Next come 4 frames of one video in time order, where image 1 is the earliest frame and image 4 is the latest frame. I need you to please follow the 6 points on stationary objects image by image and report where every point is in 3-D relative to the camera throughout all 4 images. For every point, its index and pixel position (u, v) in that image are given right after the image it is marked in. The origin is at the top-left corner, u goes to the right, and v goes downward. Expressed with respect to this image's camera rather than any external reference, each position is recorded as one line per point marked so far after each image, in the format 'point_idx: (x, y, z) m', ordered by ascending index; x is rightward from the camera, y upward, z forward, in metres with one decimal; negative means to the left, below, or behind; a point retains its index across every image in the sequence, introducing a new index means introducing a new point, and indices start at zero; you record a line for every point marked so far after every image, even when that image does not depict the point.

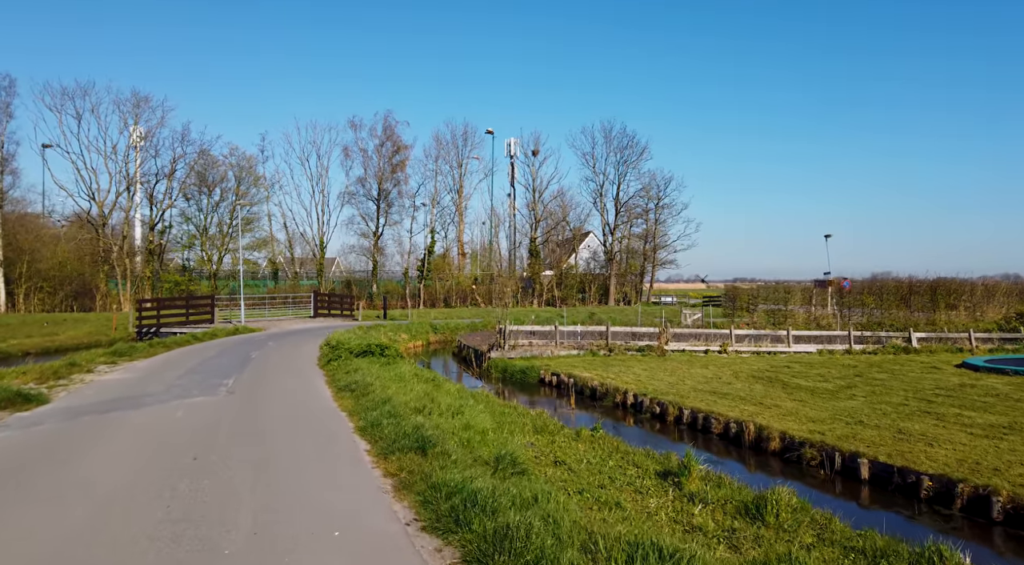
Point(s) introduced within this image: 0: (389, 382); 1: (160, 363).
0: (-2.3, -1.9, +13.8) m
1: (-9.7, -2.3, +19.8) m
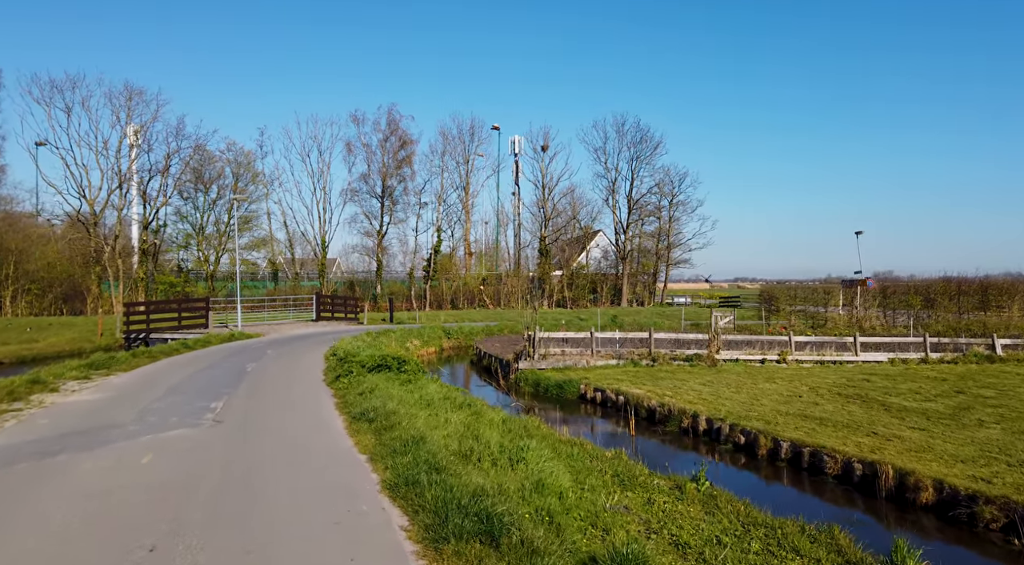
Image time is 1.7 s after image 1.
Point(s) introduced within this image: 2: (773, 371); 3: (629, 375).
0: (-1.5, -1.9, +11.1) m
1: (-8.8, -2.3, +17.1) m
2: (+6.8, -2.3, +18.8) m
3: (+3.1, -2.4, +18.8) m
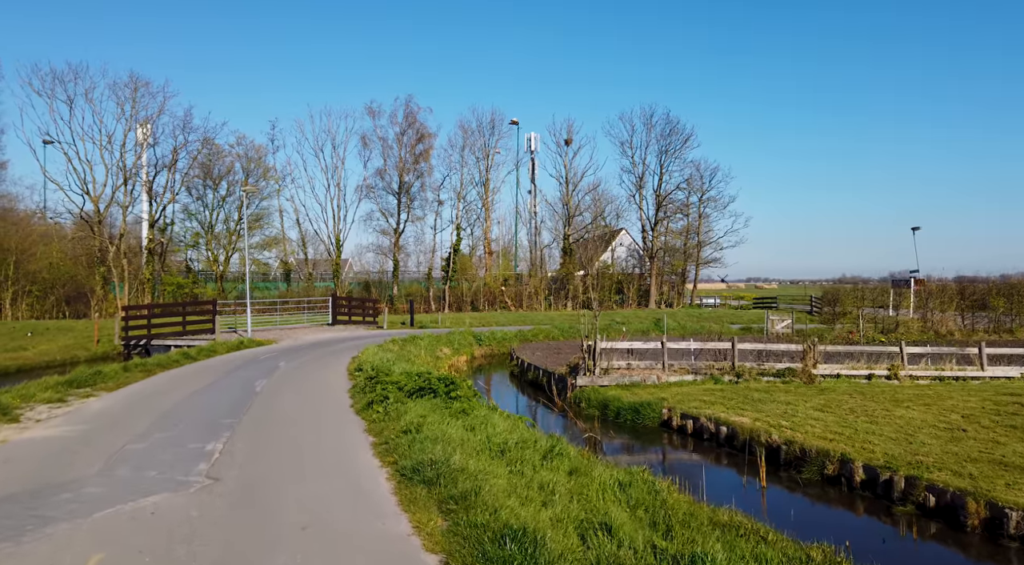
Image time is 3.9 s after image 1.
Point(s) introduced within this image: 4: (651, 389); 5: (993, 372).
0: (-0.2, -2.0, +7.8) m
1: (-7.5, -2.3, +13.9) m
2: (+8.2, -2.3, +15.4) m
3: (+4.4, -2.4, +15.5) m
4: (+3.2, -2.5, +16.8) m
5: (+11.4, -2.1, +17.2) m
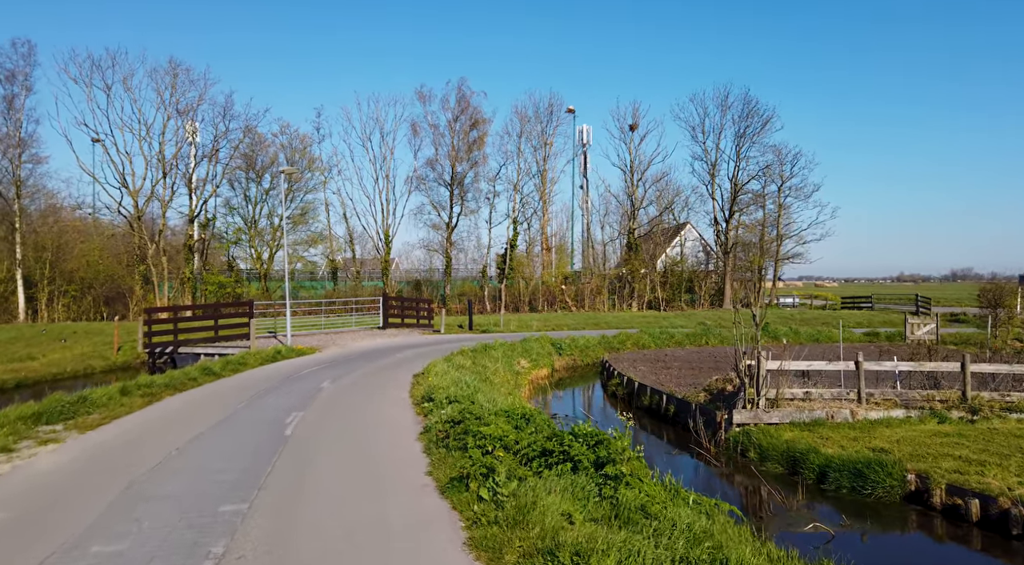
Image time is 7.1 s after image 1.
0: (+1.4, -1.9, +2.8) m
1: (-5.5, -2.3, +9.3) m
2: (+10.2, -2.2, +9.9) m
3: (+6.5, -2.3, +10.1) m
4: (+5.4, -2.4, +11.5) m
5: (+13.6, -2.0, +11.4) m
